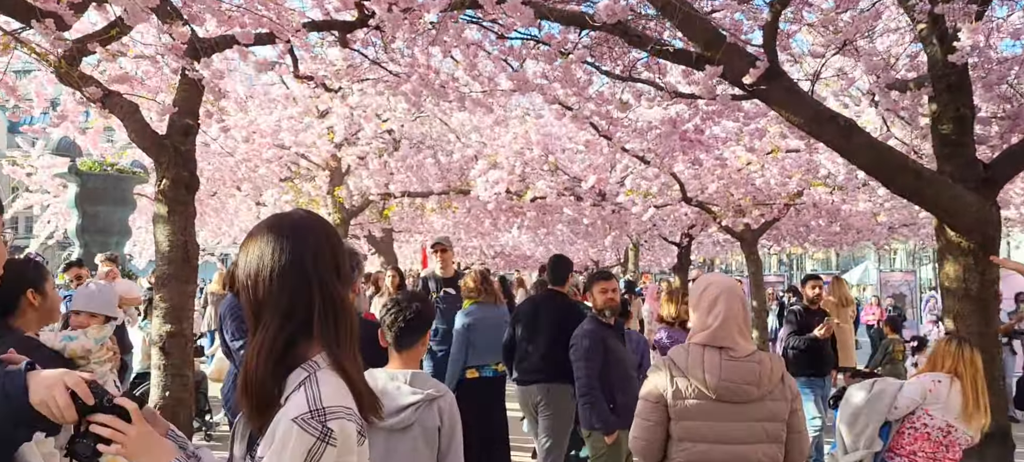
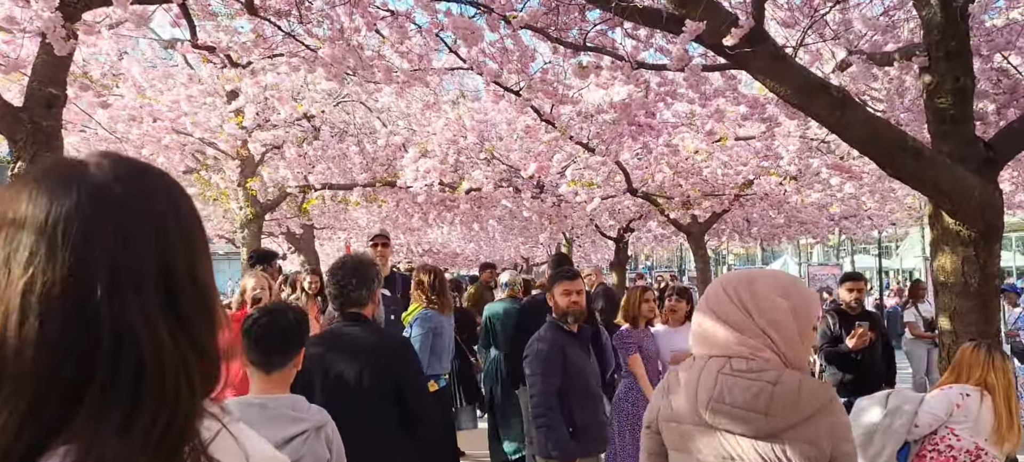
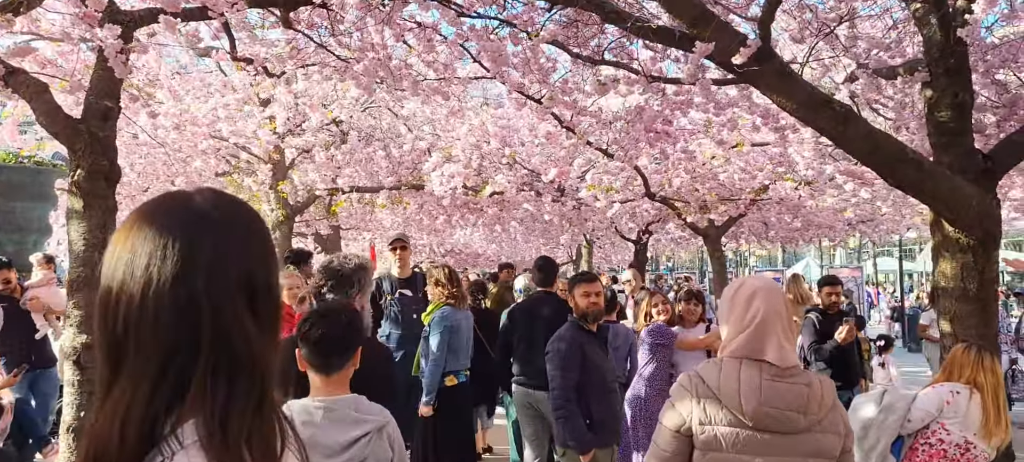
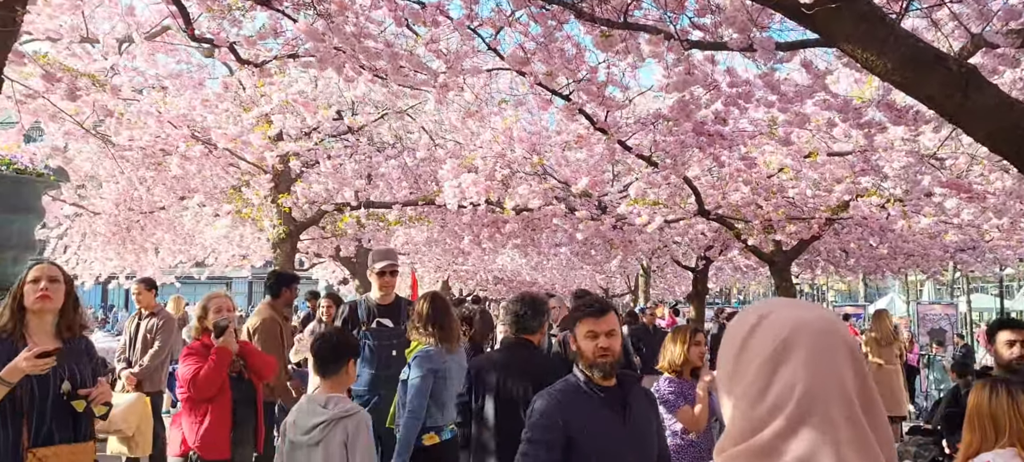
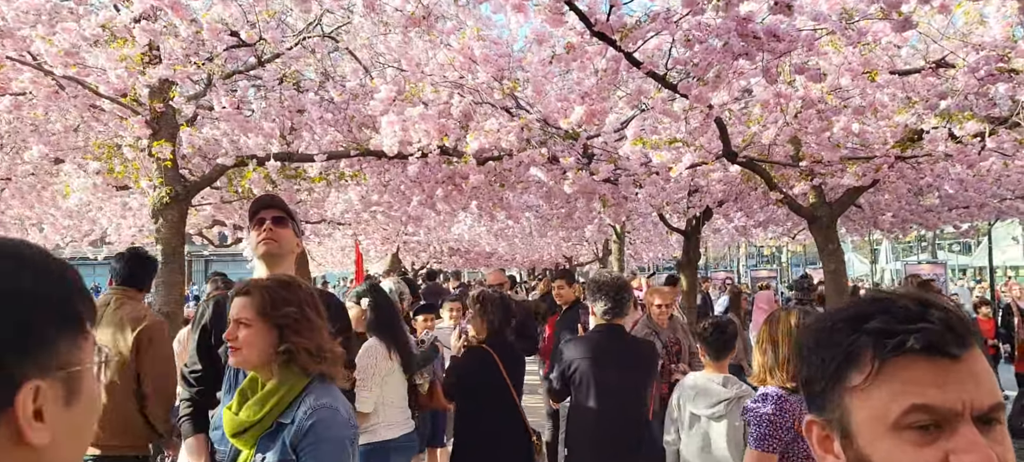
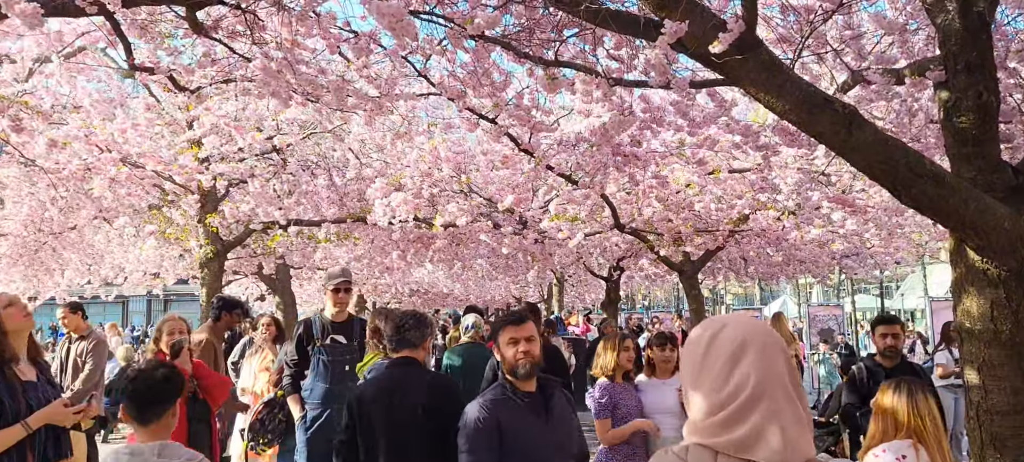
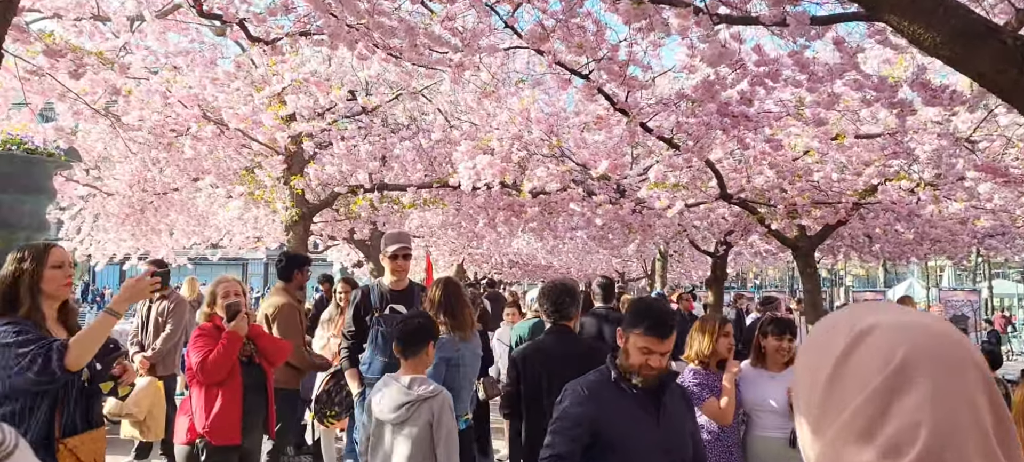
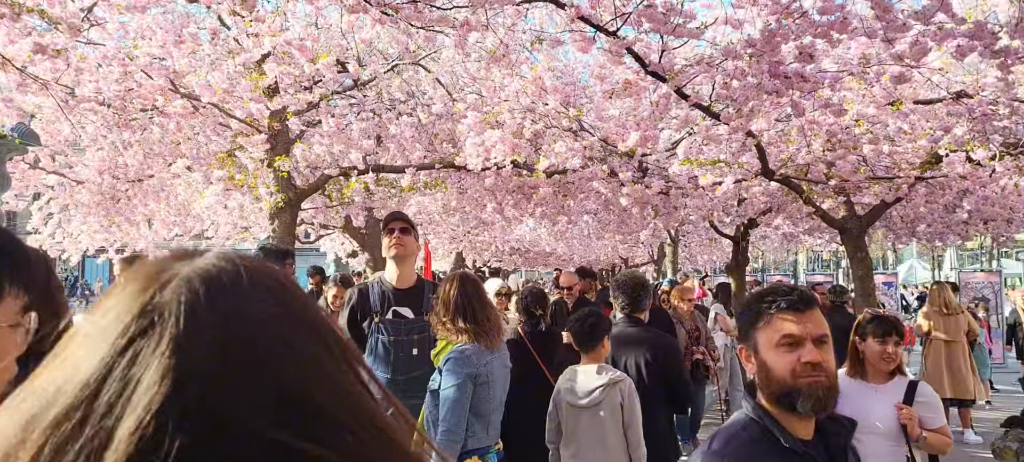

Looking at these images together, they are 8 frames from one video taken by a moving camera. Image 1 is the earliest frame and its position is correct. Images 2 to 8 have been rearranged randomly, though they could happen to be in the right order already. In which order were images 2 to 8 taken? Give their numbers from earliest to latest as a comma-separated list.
3, 2, 6, 4, 7, 8, 5
